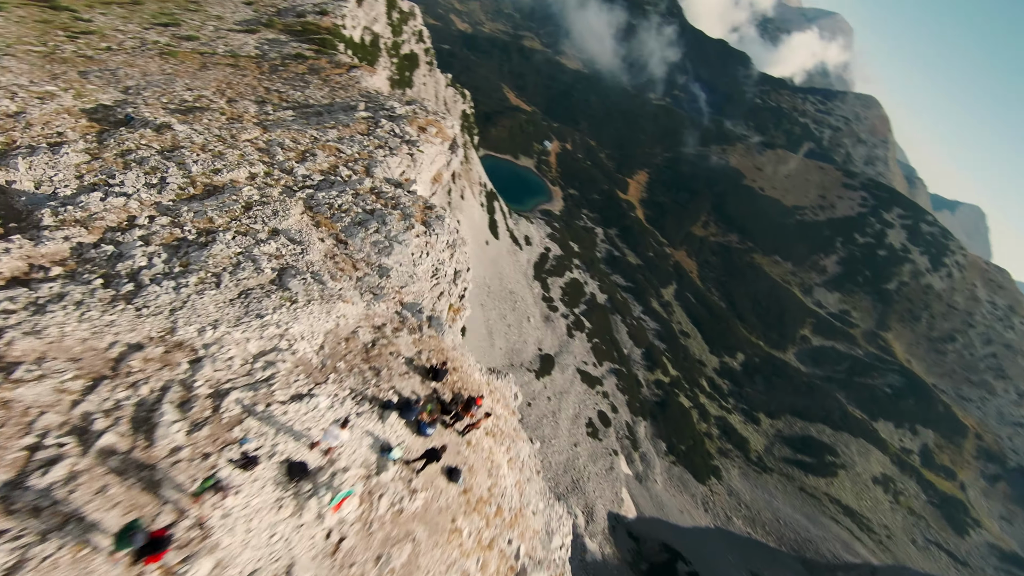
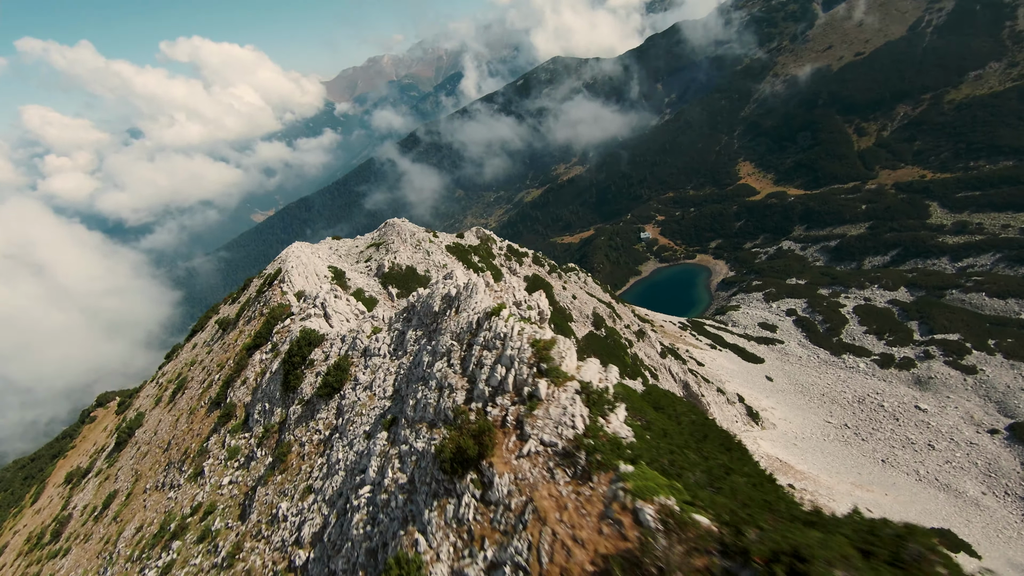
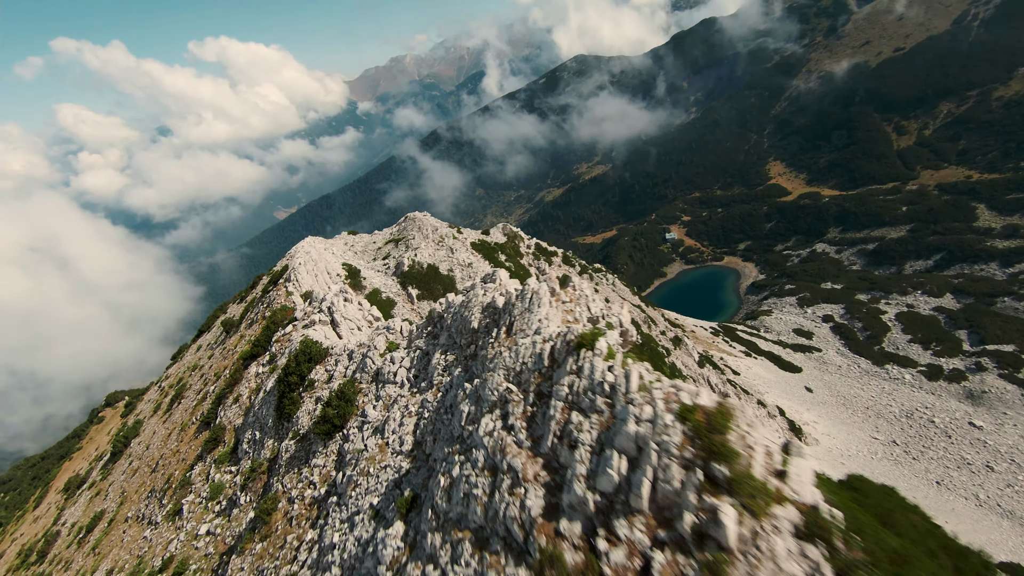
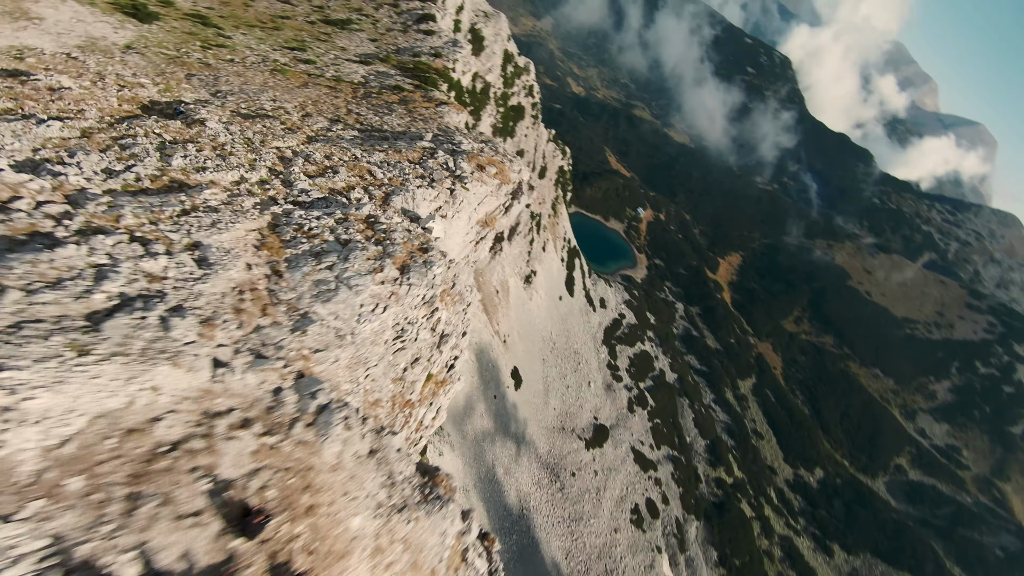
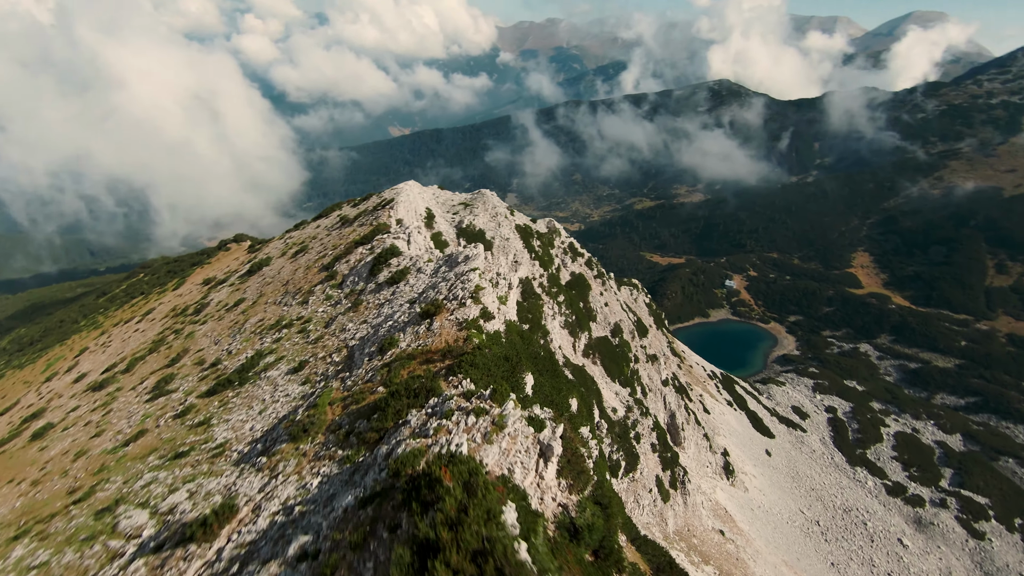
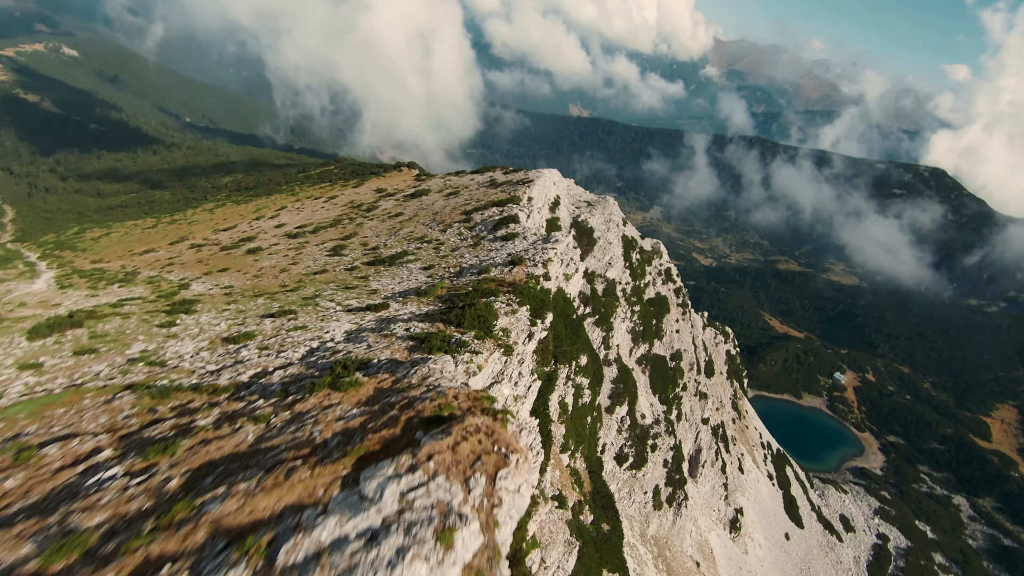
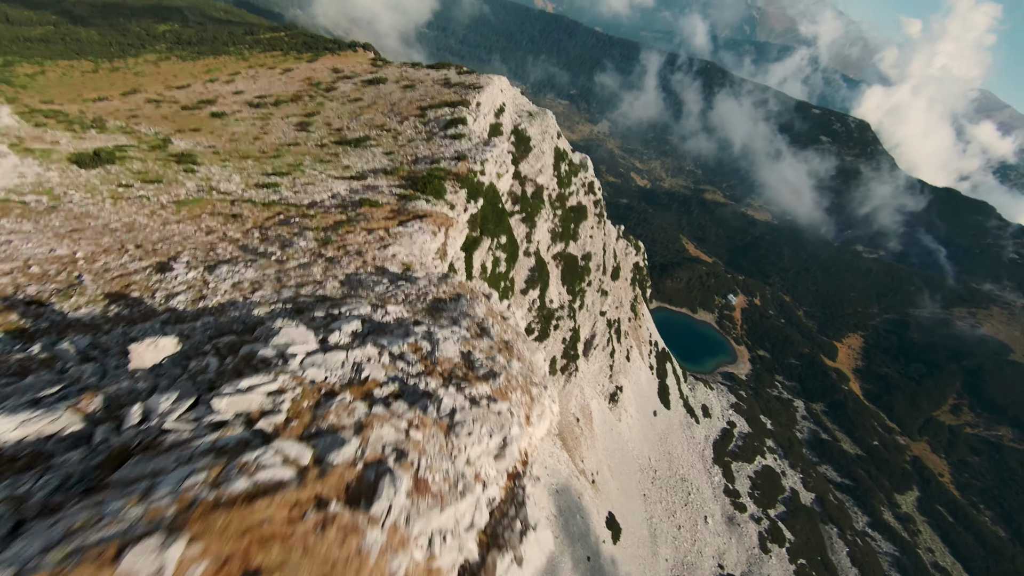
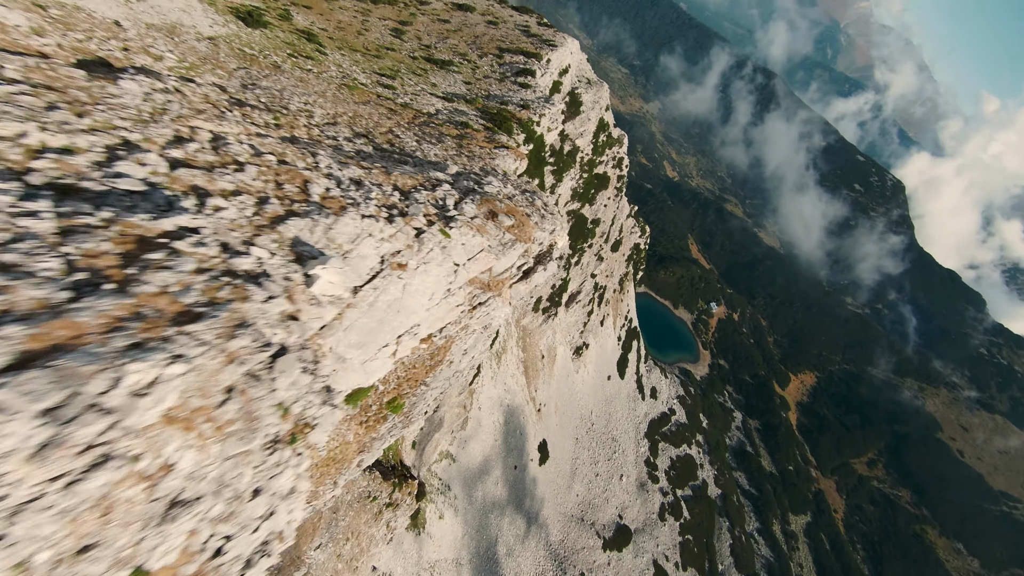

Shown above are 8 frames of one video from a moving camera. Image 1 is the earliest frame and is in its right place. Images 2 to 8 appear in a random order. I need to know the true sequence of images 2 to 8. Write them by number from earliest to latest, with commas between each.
4, 8, 7, 6, 5, 2, 3
